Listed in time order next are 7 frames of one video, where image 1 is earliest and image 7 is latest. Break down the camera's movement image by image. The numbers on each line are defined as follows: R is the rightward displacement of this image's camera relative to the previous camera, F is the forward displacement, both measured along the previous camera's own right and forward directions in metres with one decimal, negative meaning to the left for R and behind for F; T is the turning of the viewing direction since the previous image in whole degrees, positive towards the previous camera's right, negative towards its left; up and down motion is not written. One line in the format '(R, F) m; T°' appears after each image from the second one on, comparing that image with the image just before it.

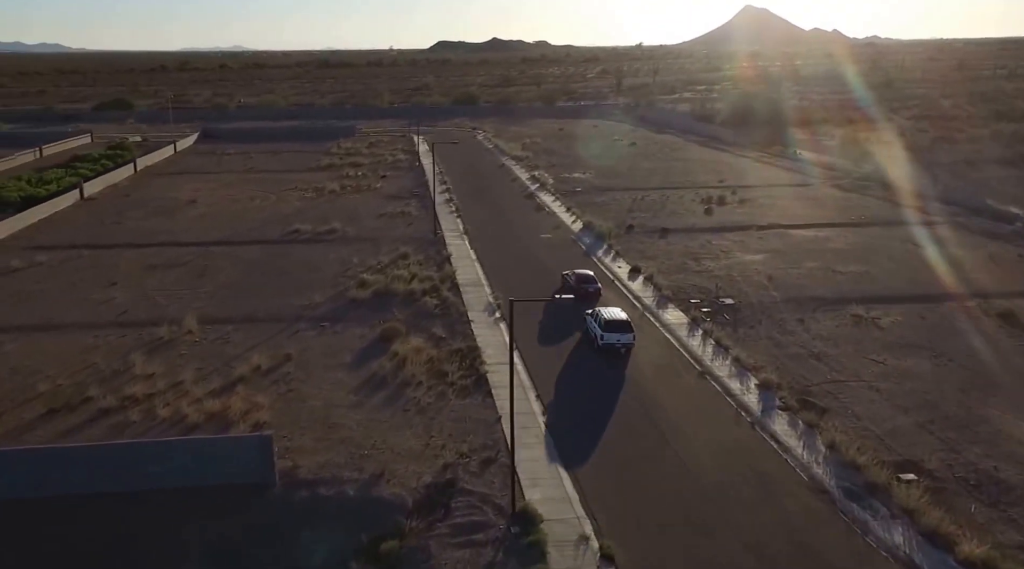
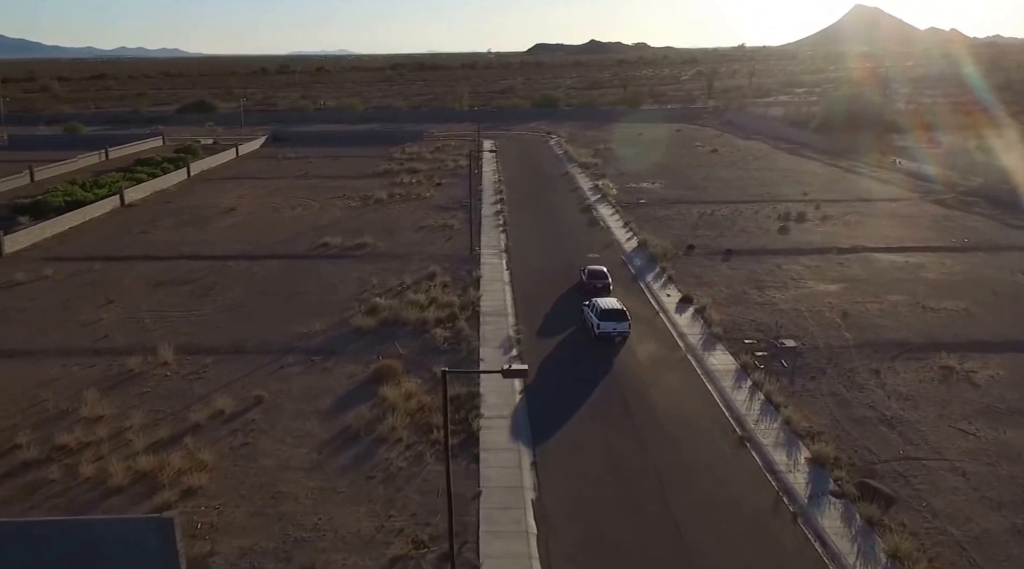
(+2.3, +3.9) m; -6°
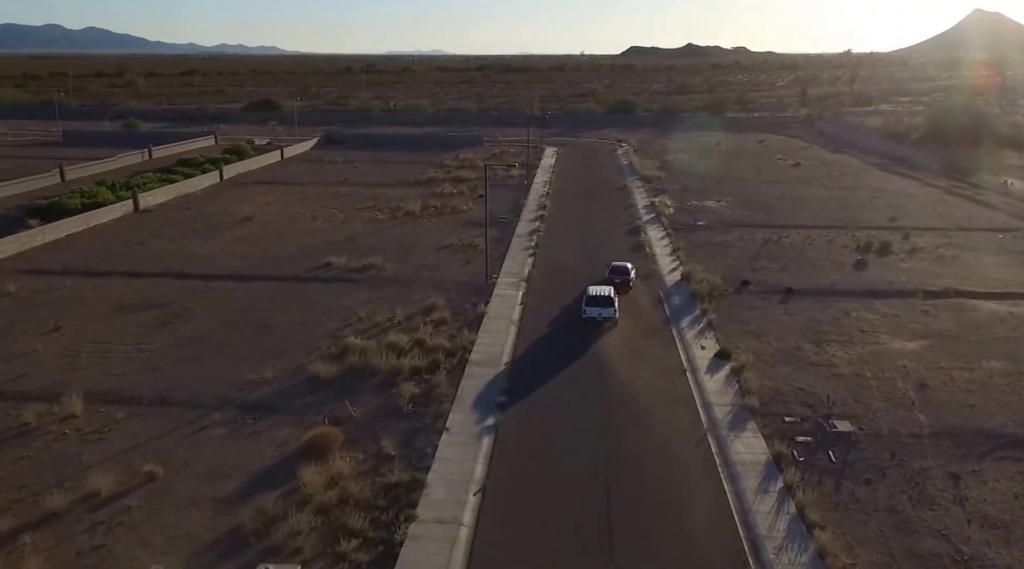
(+2.8, +5.2) m; -6°
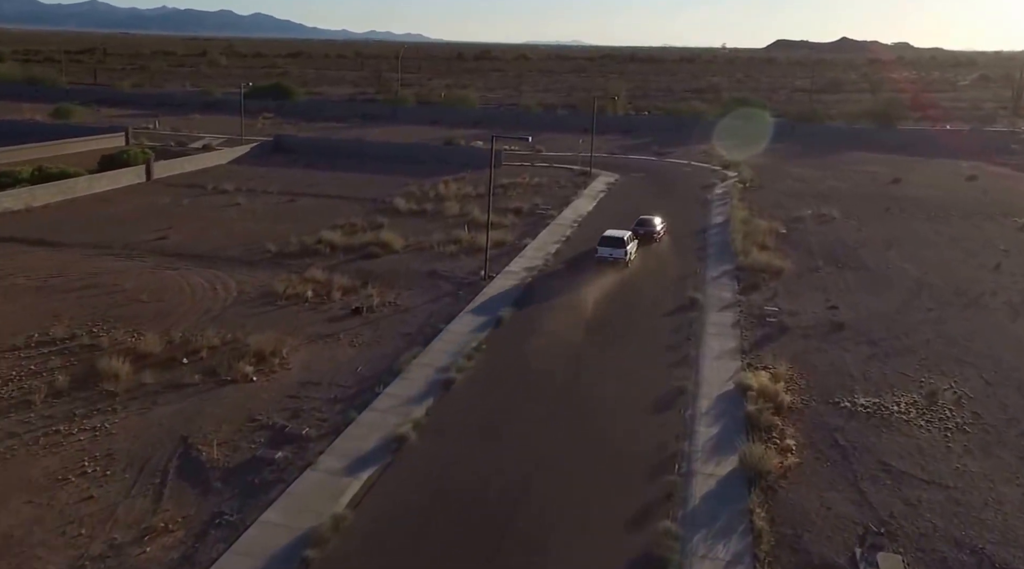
(+6.3, +32.2) m; -9°
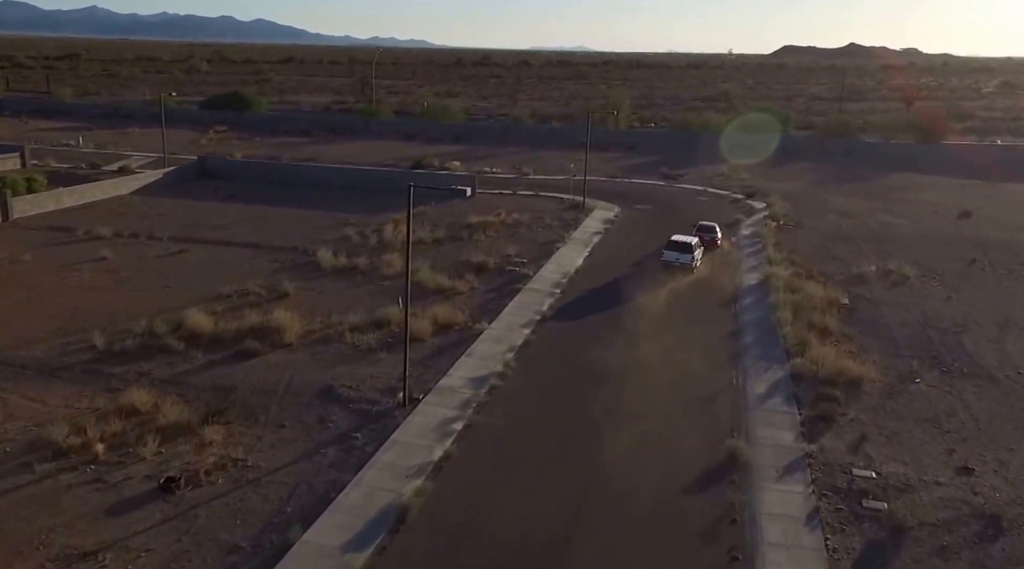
(+1.6, +10.3) m; 0°
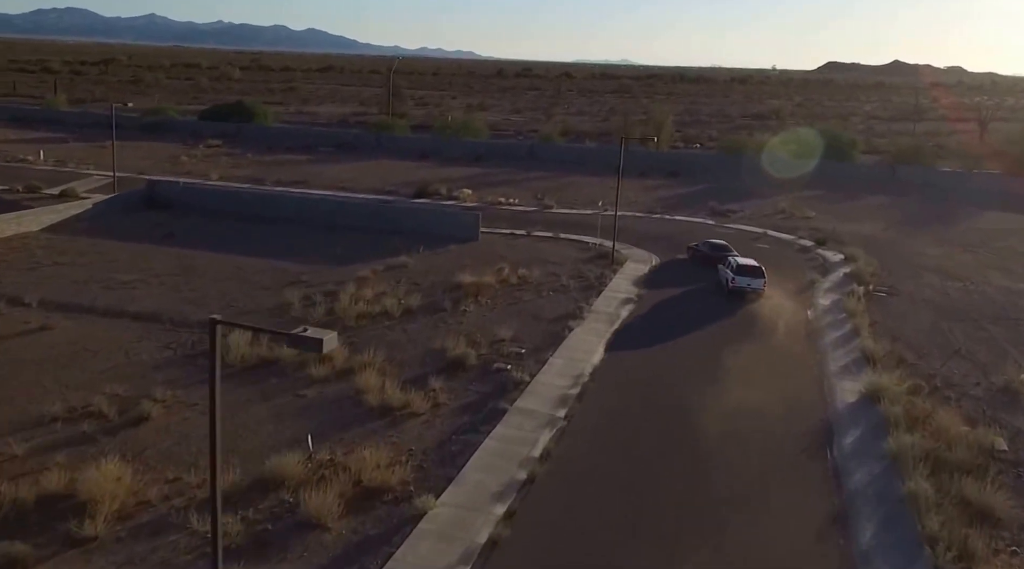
(+1.2, +9.0) m; -3°
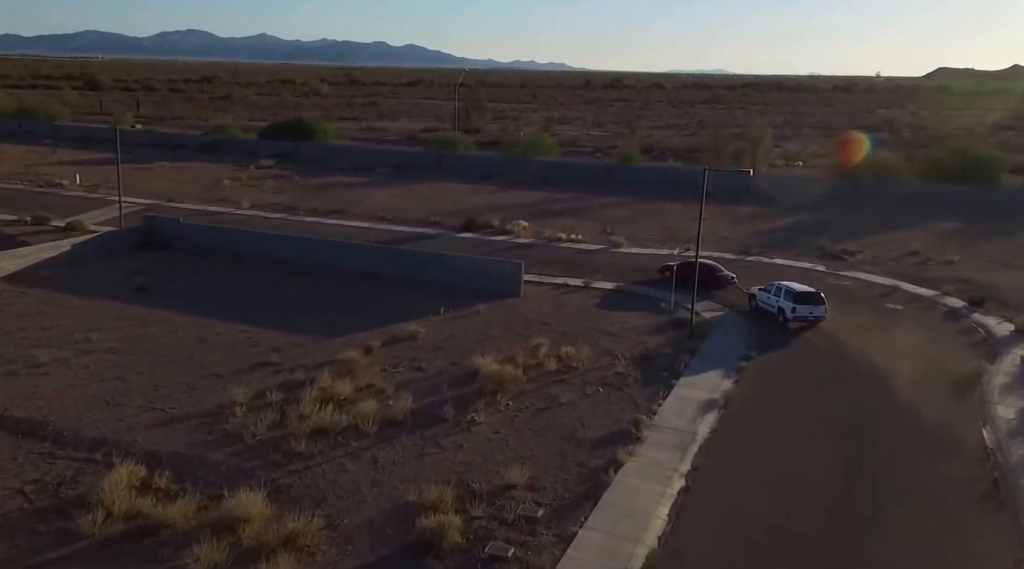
(+1.4, +7.6) m; -6°
